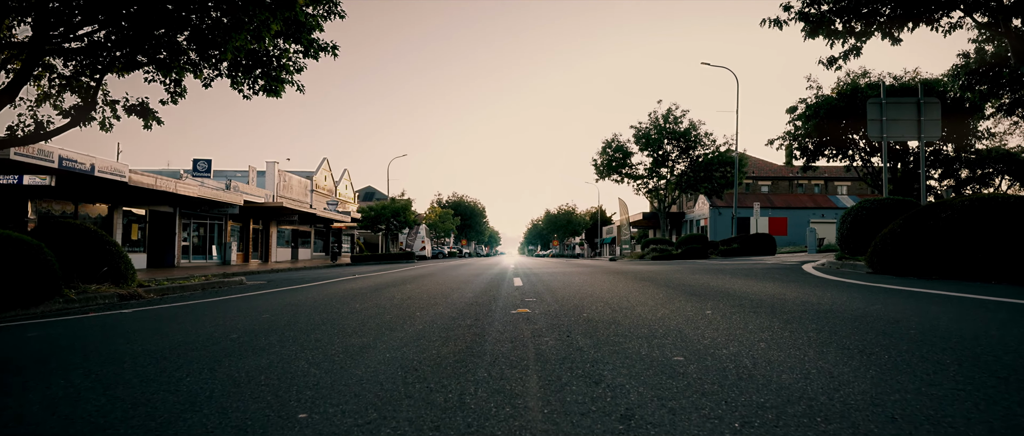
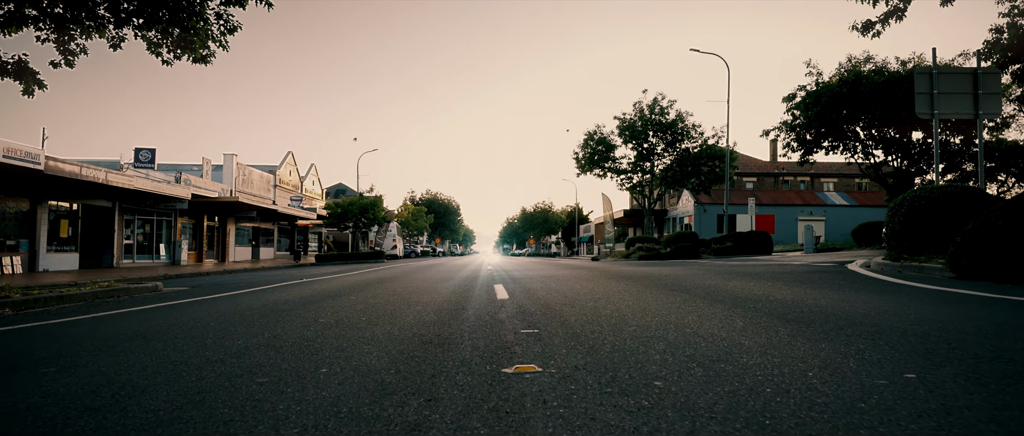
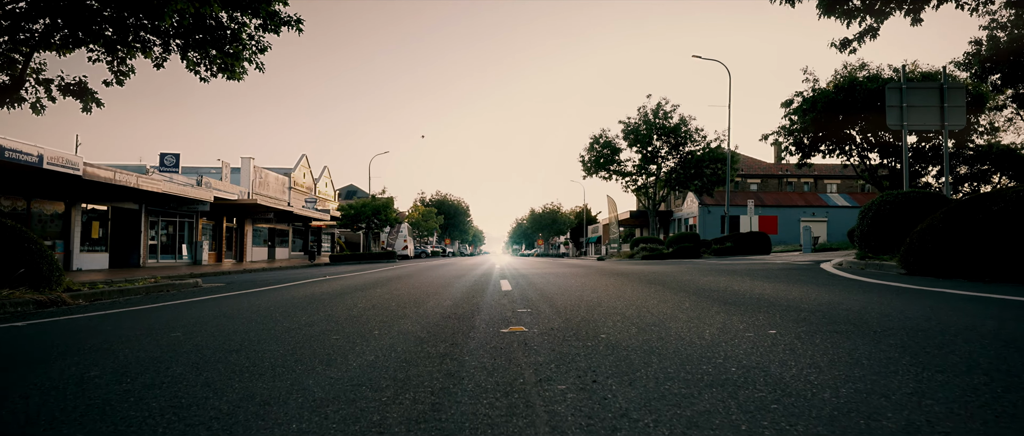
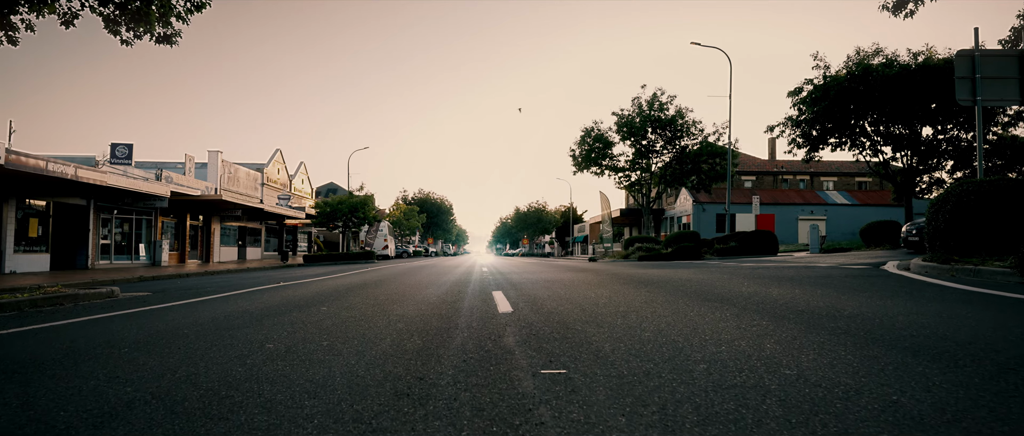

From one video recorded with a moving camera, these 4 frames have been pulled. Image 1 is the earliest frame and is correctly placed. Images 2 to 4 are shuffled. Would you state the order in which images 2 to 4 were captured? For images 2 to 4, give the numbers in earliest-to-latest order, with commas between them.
3, 2, 4
